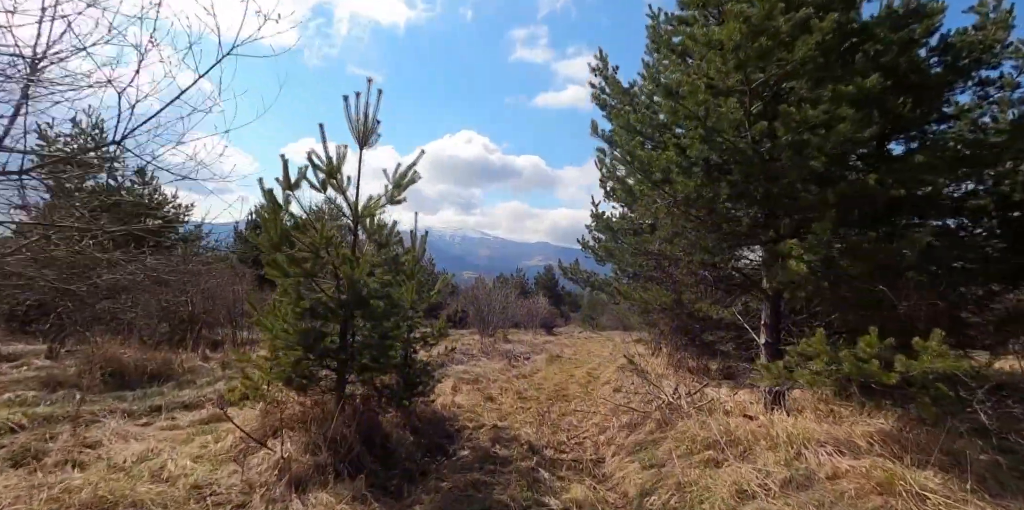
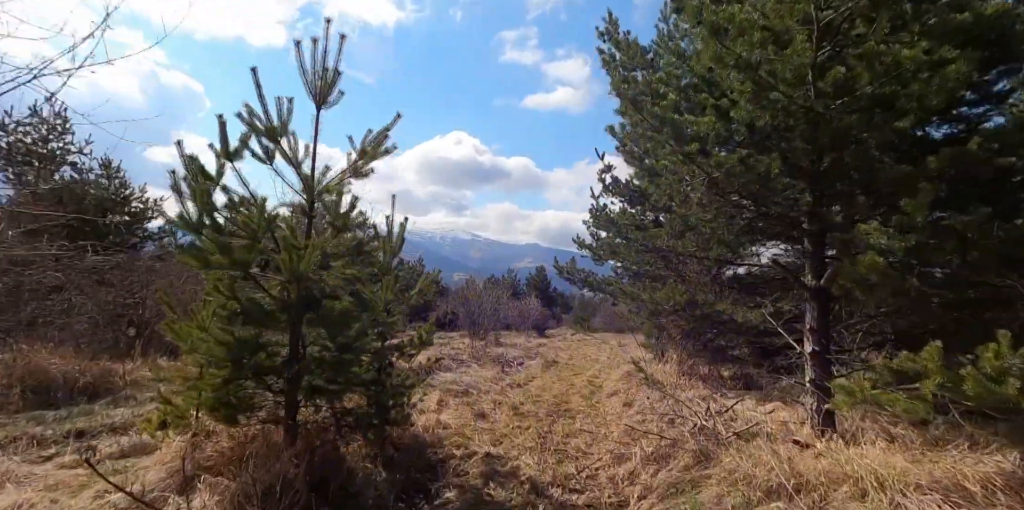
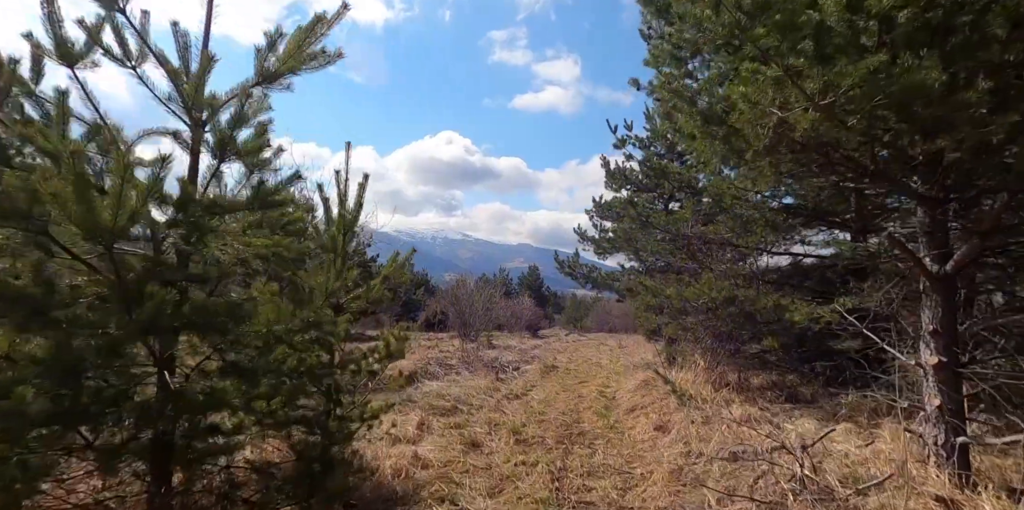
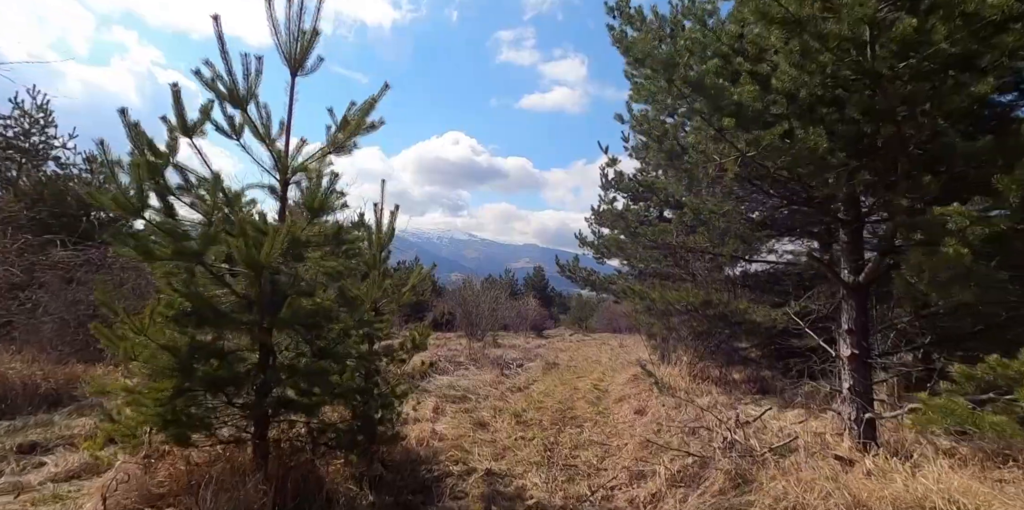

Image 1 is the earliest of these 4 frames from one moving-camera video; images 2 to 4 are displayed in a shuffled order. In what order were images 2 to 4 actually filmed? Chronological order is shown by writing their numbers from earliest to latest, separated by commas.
2, 4, 3
